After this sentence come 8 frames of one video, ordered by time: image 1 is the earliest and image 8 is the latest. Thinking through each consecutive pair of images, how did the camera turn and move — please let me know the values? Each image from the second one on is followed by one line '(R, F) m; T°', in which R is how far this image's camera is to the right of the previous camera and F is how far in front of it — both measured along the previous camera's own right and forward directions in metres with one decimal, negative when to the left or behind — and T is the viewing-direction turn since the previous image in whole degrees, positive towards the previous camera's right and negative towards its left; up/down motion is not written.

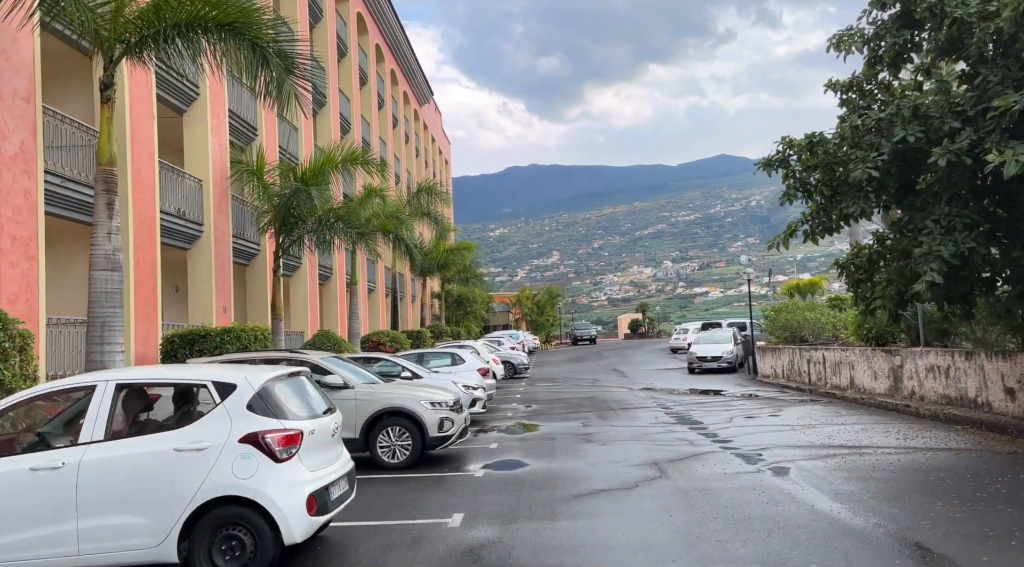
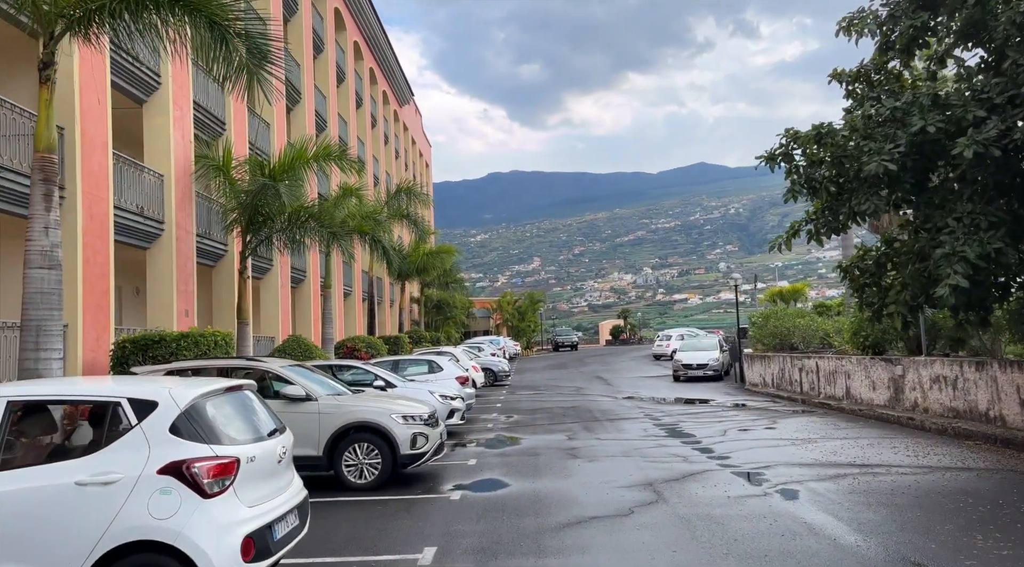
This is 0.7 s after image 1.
(0.0, +1.0) m; +1°
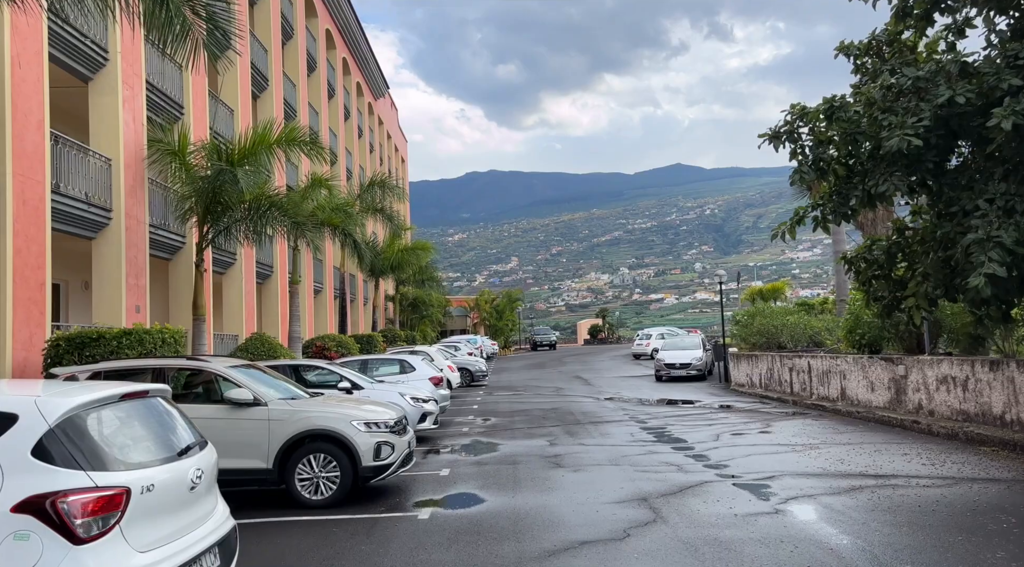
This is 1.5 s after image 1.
(0.0, +1.1) m; +1°
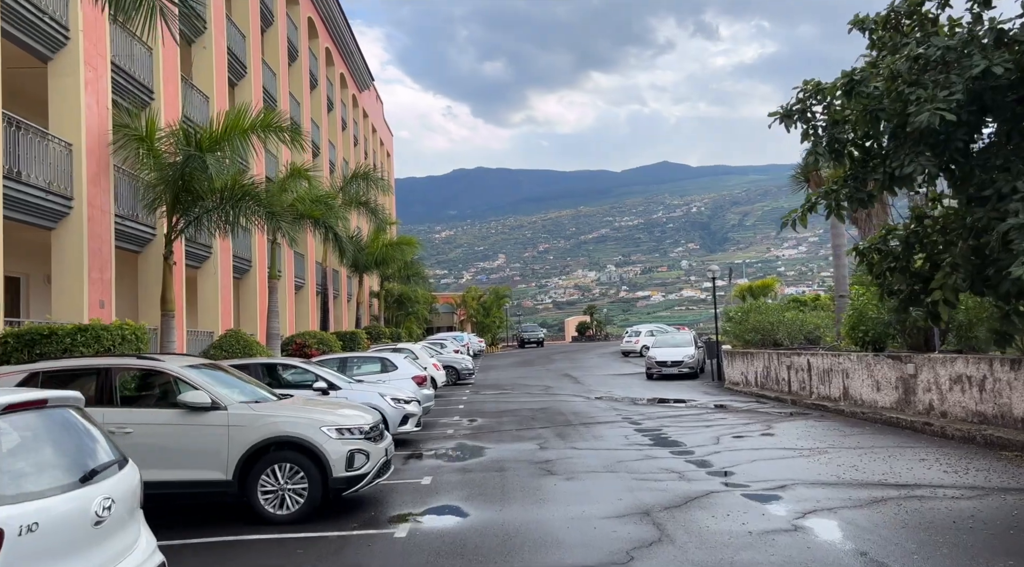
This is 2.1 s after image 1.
(0.0, +0.9) m; +1°
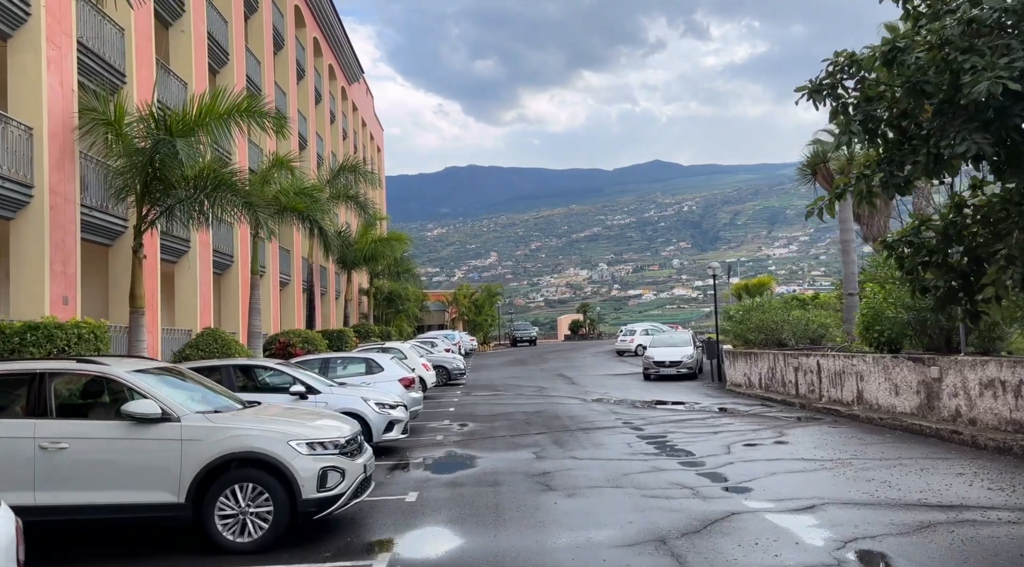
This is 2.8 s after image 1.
(0.0, +1.0) m; +1°
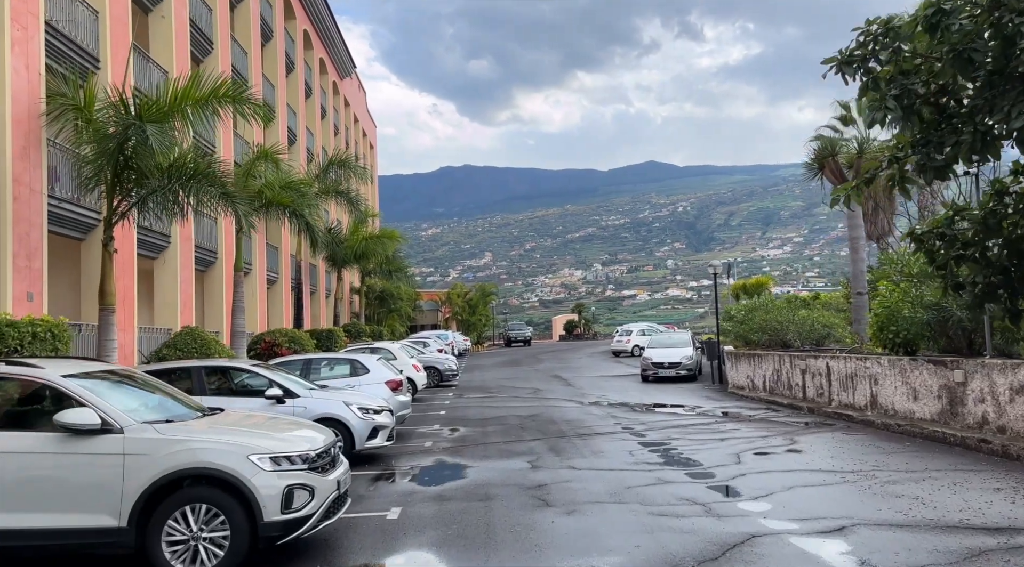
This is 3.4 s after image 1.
(0.0, +0.9) m; 0°
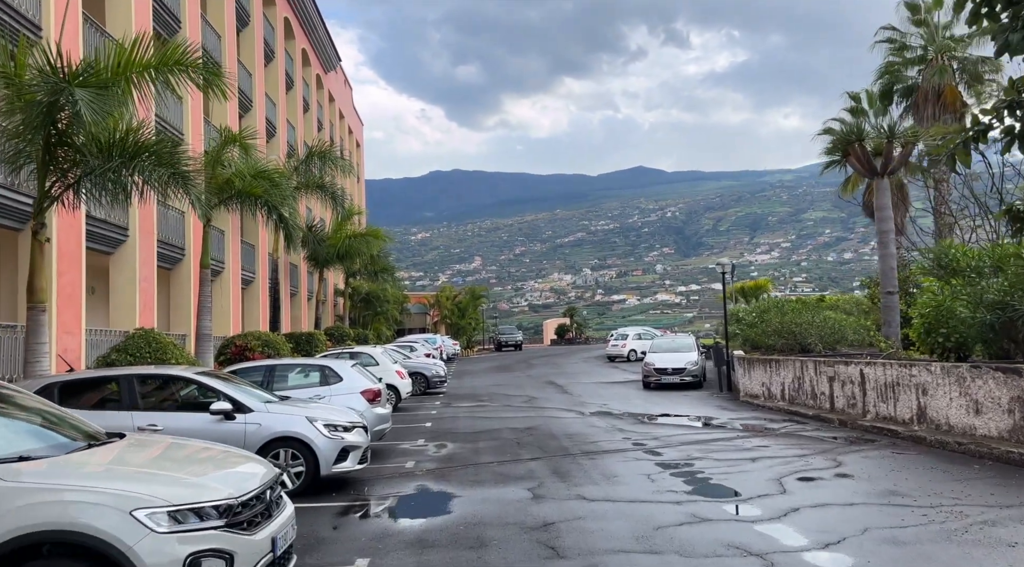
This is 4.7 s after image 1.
(-0.1, +1.9) m; +1°
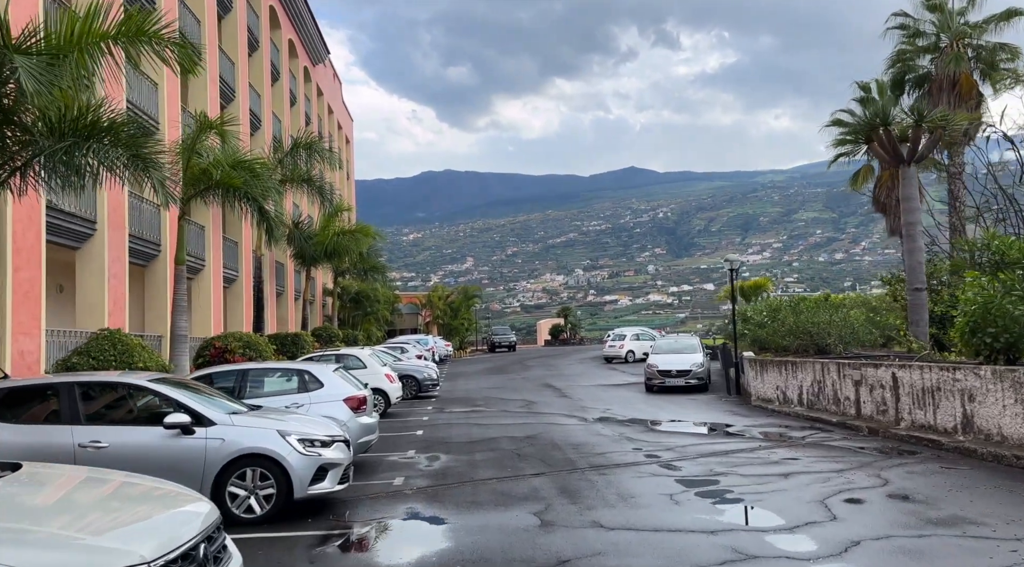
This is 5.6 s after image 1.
(-0.1, +1.3) m; 0°
